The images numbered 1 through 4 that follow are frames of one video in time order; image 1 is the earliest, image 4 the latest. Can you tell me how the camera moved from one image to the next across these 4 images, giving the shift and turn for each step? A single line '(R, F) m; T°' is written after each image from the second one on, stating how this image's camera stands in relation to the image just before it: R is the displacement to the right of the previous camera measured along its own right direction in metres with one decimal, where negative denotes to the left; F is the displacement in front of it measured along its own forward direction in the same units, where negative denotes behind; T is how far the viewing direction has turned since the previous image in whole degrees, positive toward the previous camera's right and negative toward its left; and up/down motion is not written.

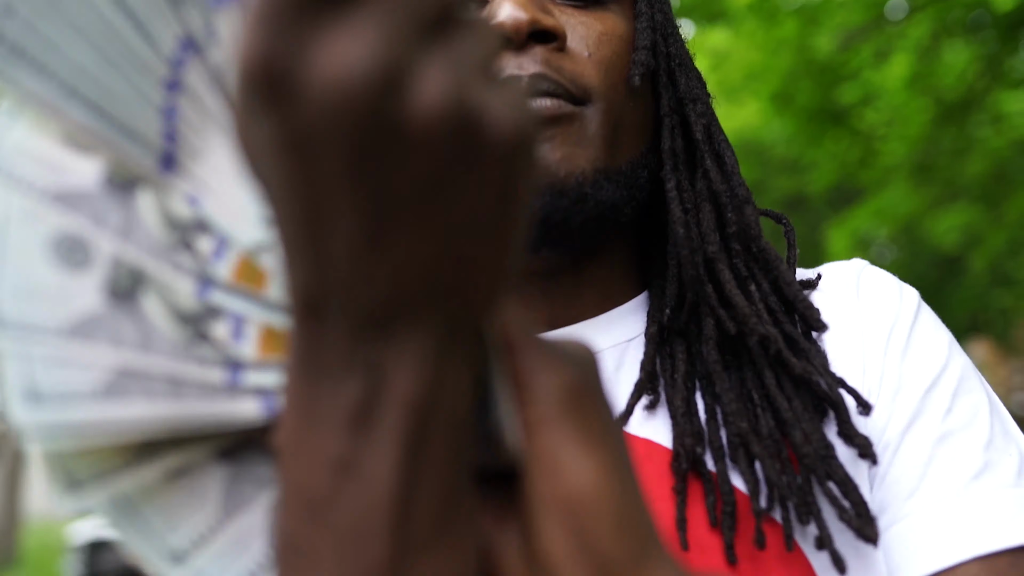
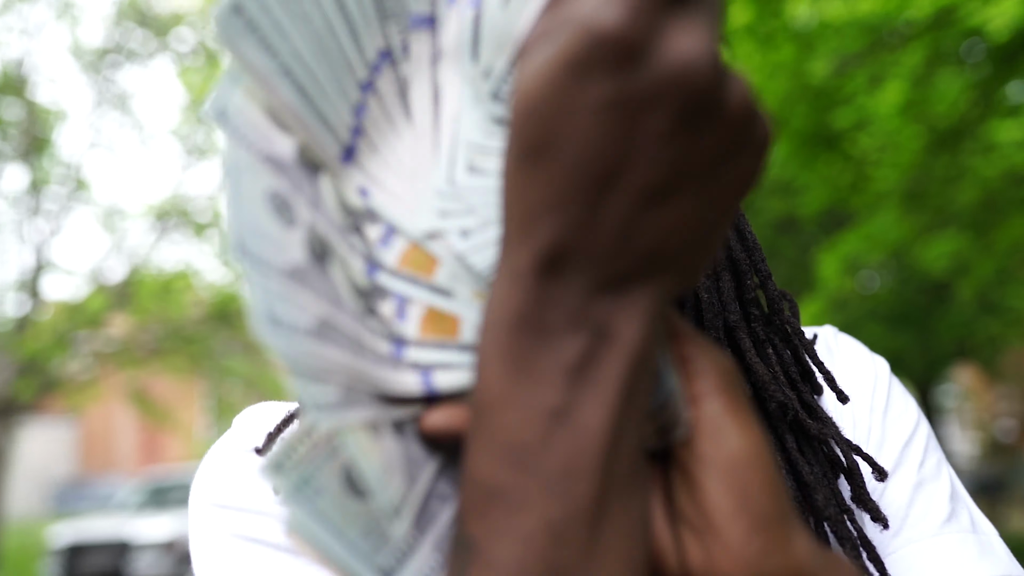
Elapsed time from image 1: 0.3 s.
(-0.1, +0.1) m; +2°
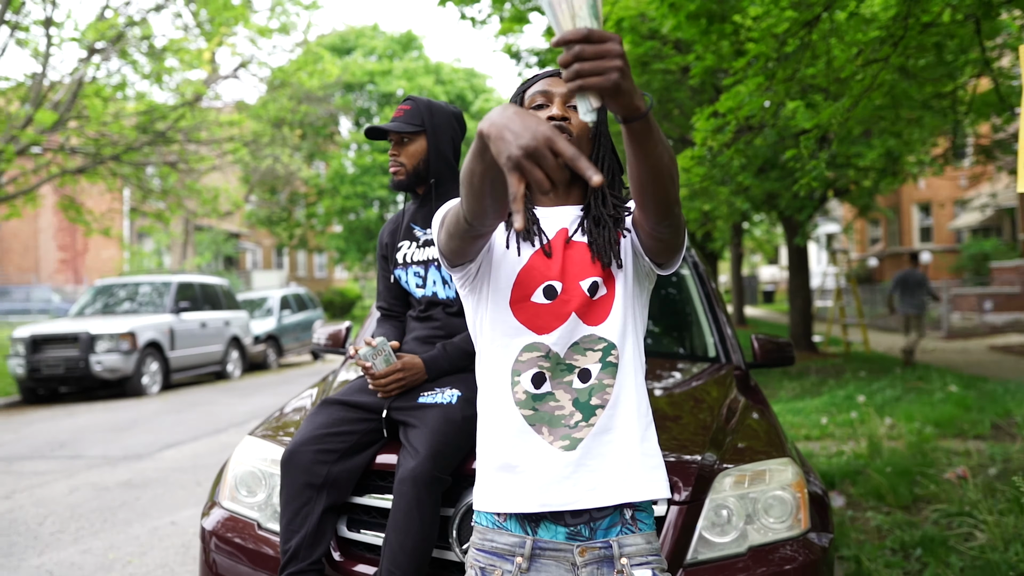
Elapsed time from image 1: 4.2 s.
(-0.1, -1.2) m; +5°
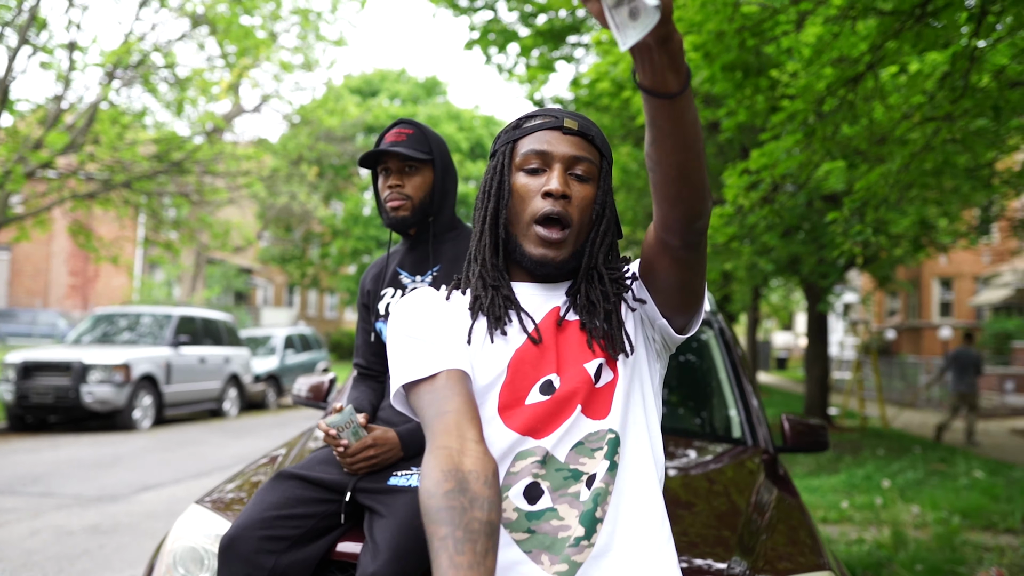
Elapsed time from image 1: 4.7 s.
(0.0, +0.4) m; -1°
